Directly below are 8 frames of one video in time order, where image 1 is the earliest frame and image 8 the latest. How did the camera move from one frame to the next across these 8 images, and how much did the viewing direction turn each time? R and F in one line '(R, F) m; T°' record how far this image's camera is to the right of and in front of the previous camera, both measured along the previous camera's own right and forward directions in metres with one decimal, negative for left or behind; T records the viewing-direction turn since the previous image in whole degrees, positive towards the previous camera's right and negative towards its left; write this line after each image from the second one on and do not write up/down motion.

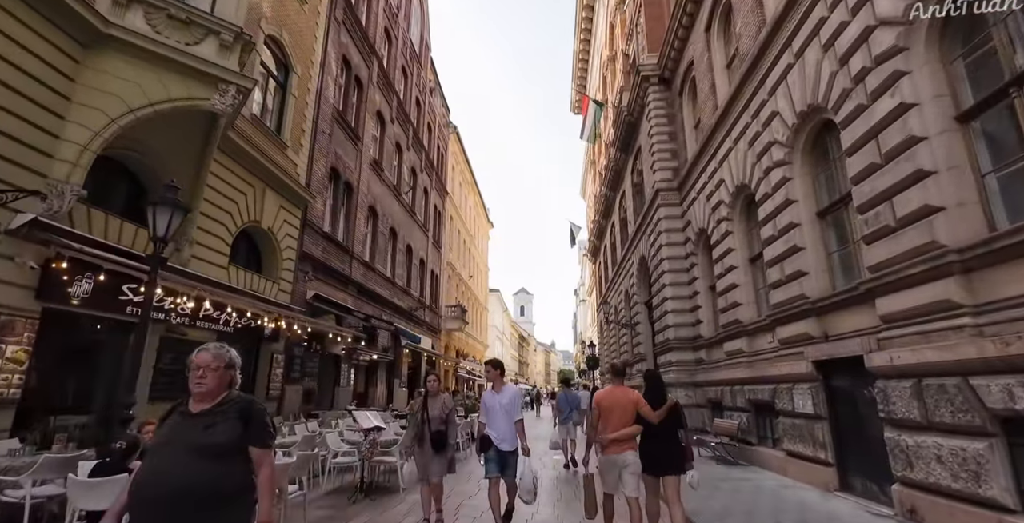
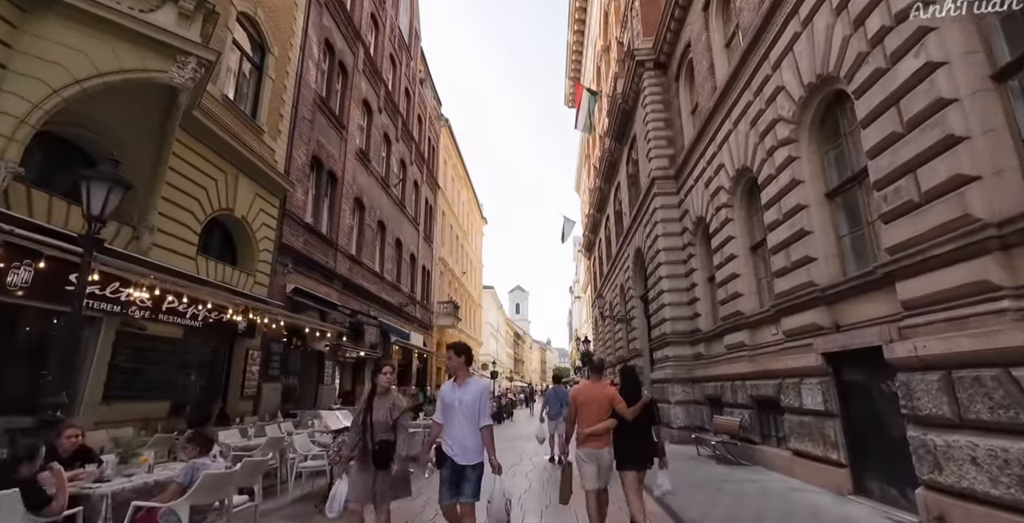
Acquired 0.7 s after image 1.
(+0.2, +0.6) m; +1°
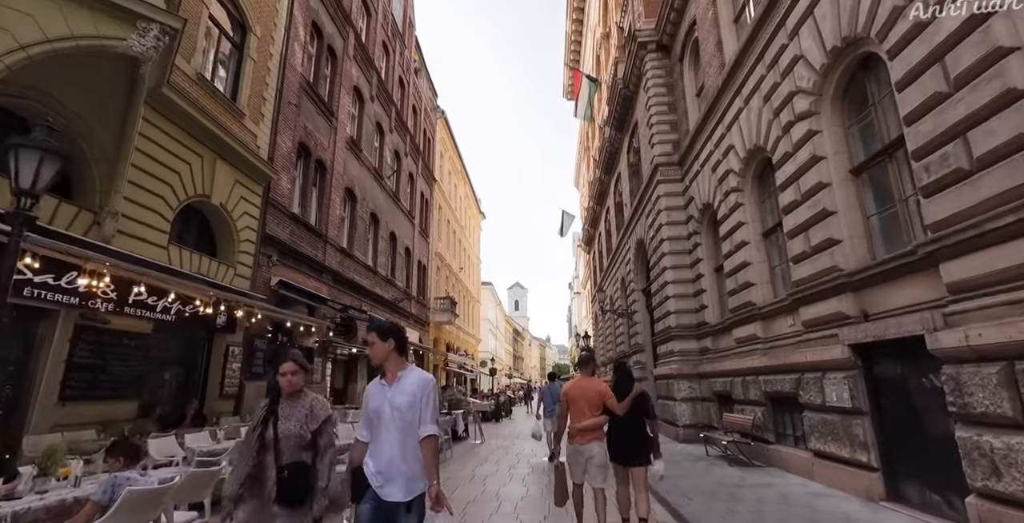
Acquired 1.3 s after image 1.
(+0.1, +0.6) m; 0°
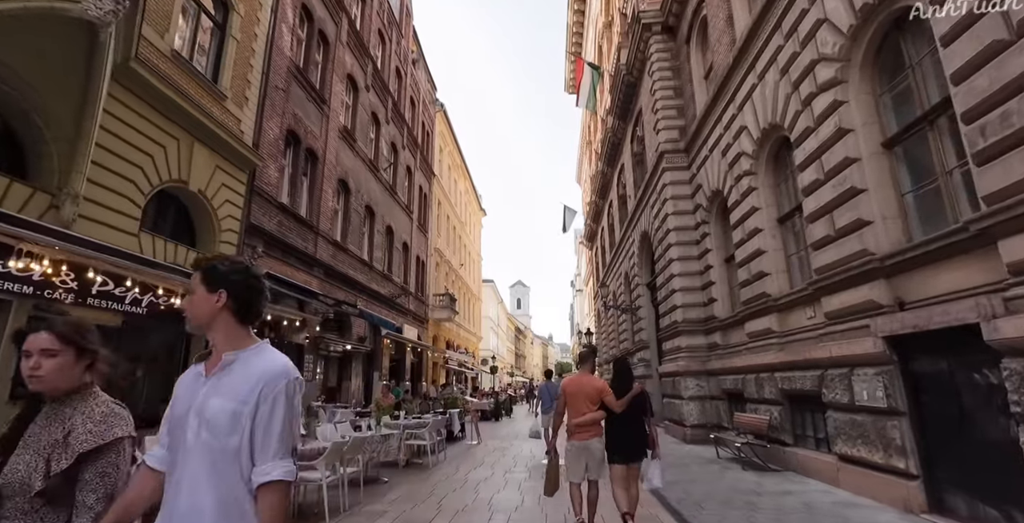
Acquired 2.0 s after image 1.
(+0.1, +0.6) m; 0°
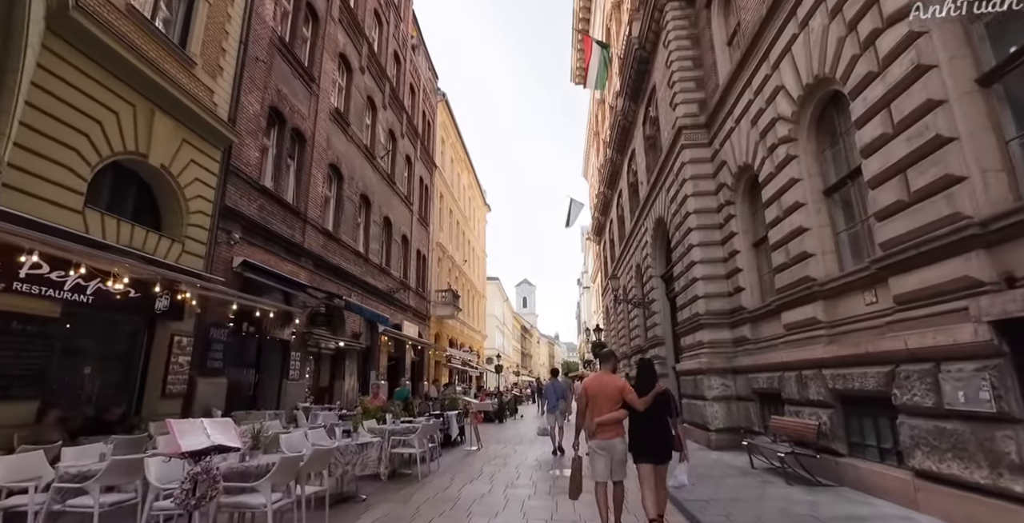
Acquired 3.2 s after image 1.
(+0.1, +1.2) m; -1°
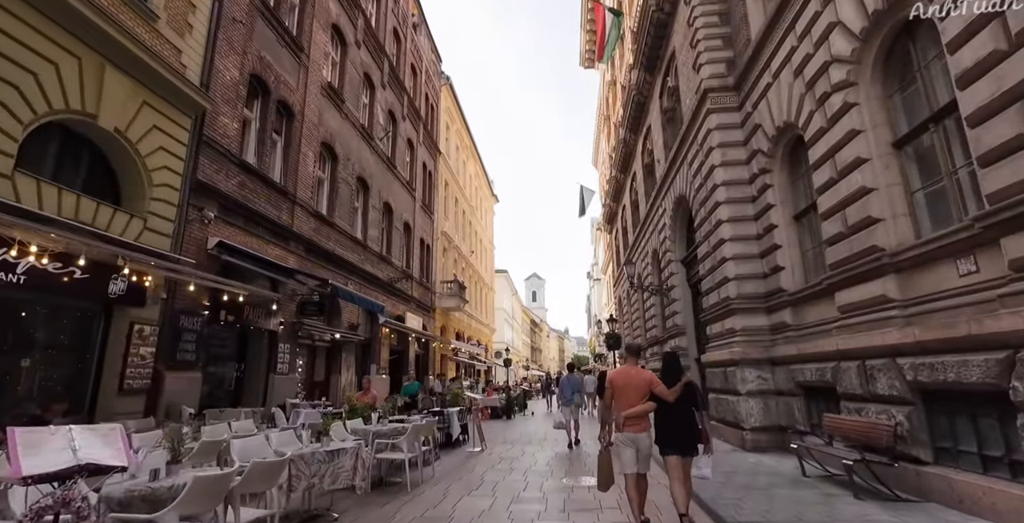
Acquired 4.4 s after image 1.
(+0.1, +1.2) m; -1°
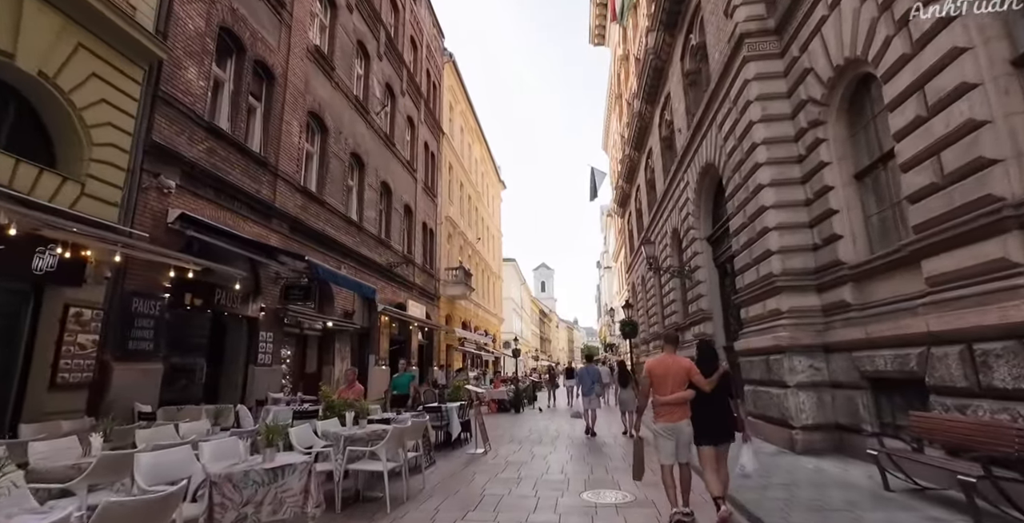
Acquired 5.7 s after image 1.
(0.0, +1.3) m; -1°
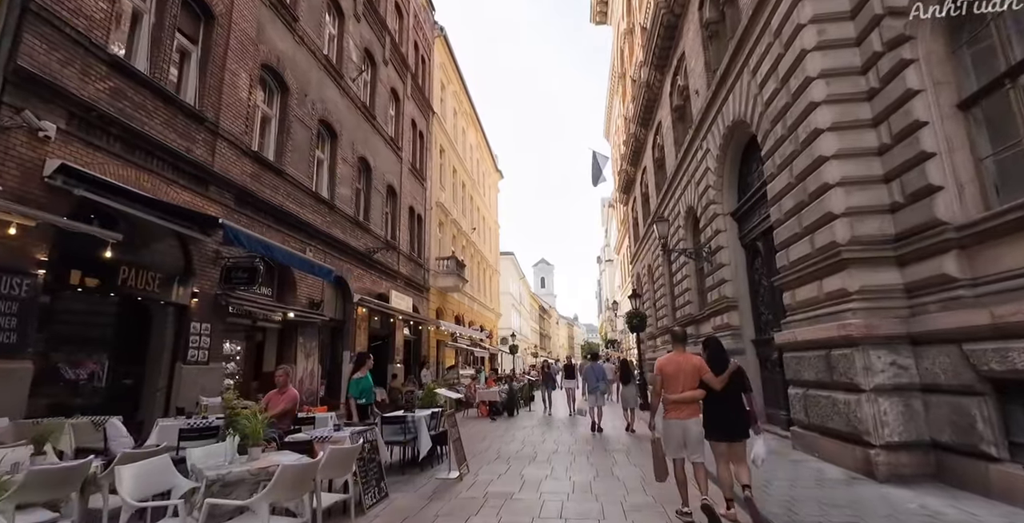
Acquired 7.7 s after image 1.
(+0.2, +1.9) m; 0°
